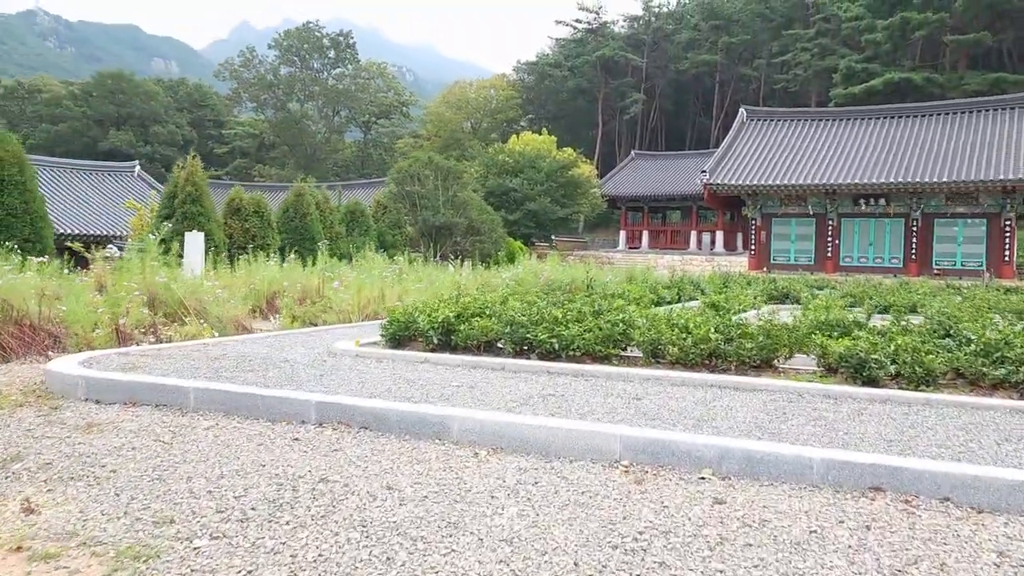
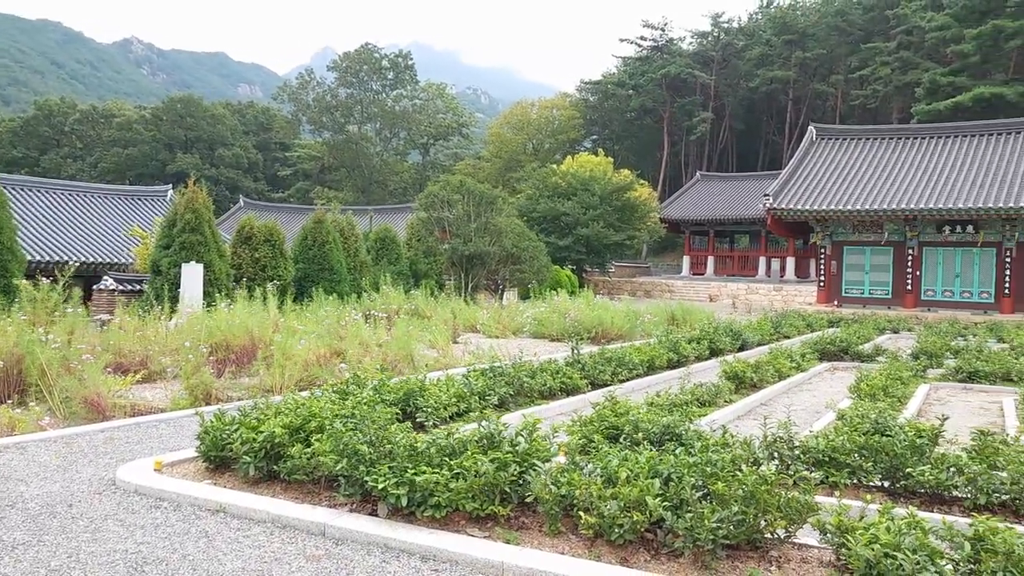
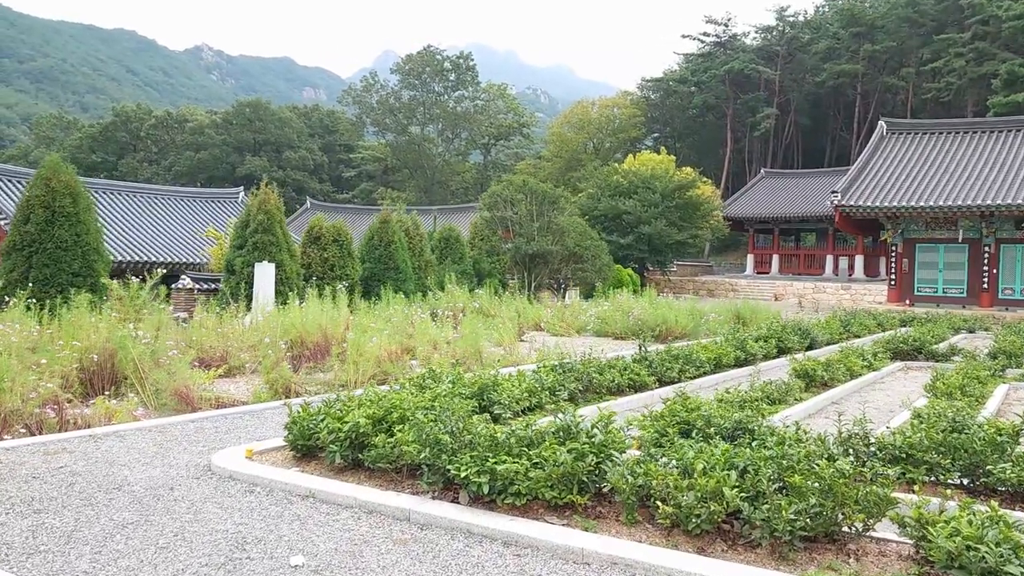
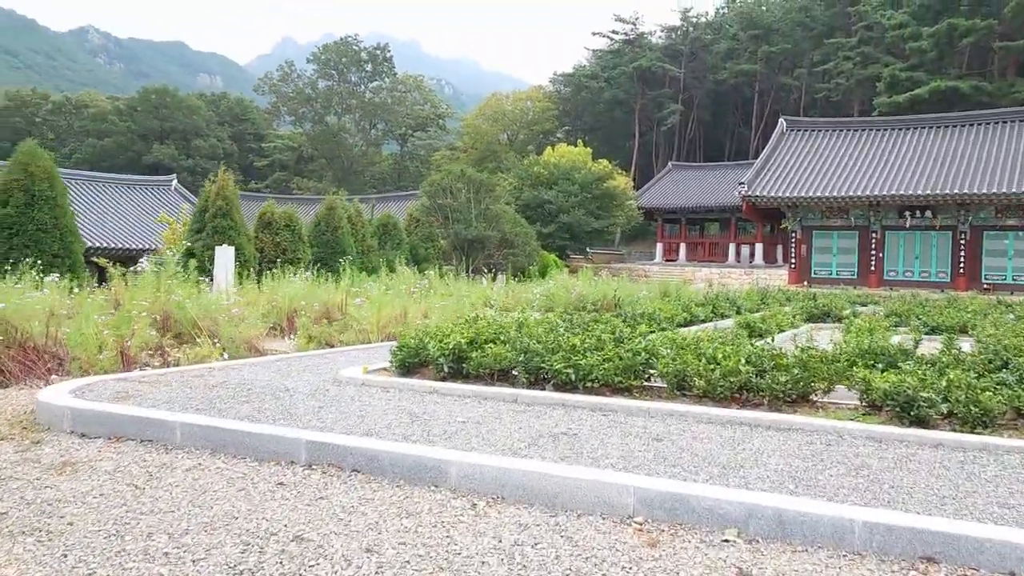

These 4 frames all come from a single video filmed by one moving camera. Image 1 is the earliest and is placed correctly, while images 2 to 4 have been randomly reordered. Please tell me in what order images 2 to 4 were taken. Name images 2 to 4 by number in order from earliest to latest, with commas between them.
4, 3, 2
